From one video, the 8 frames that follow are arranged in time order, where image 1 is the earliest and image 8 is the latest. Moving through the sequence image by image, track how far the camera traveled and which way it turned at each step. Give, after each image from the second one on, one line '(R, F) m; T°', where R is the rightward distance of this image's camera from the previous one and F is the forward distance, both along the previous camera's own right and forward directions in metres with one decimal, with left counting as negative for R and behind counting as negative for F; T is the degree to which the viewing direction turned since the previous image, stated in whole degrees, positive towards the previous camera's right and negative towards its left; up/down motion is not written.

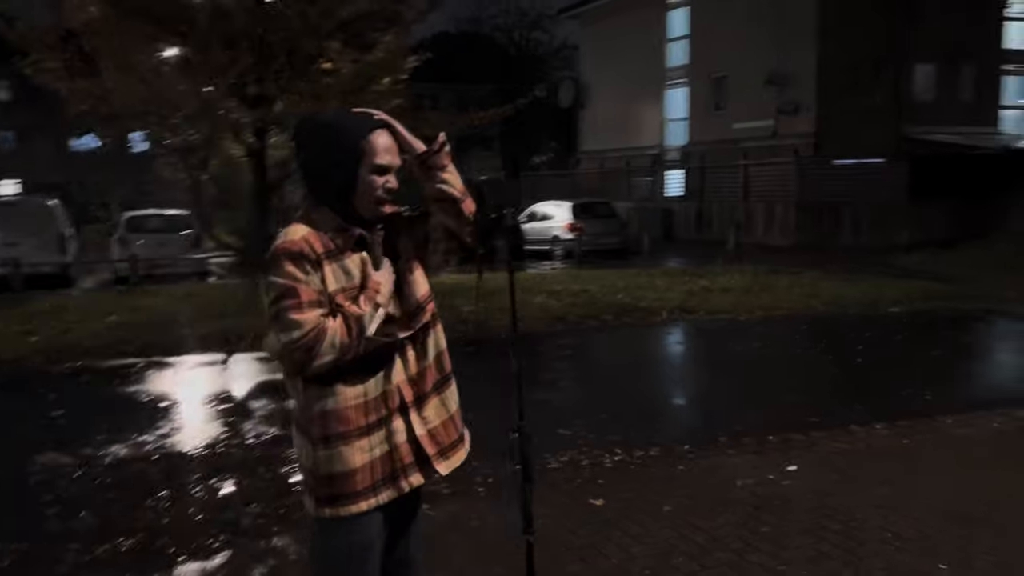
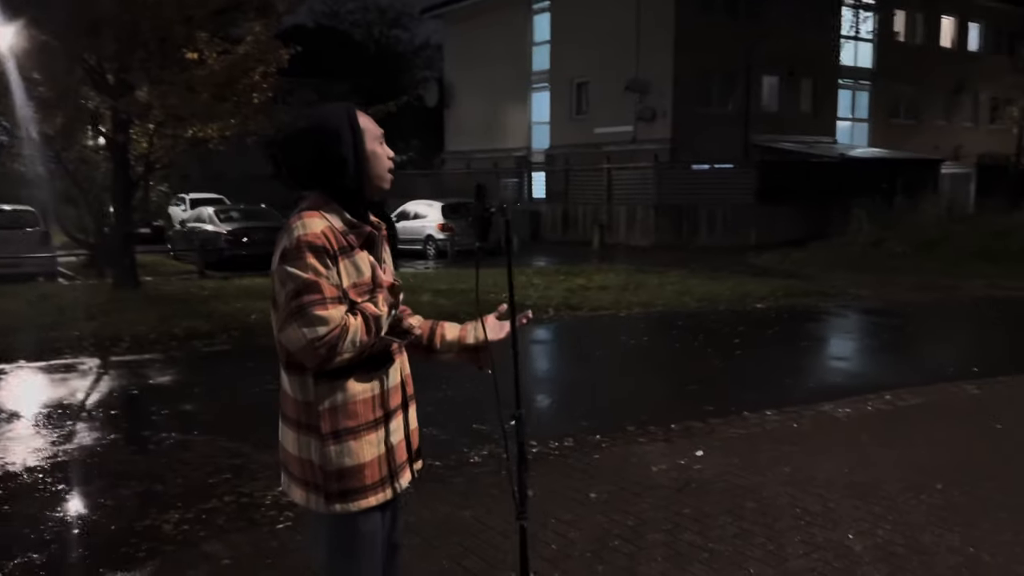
(-0.4, 0.0) m; +9°
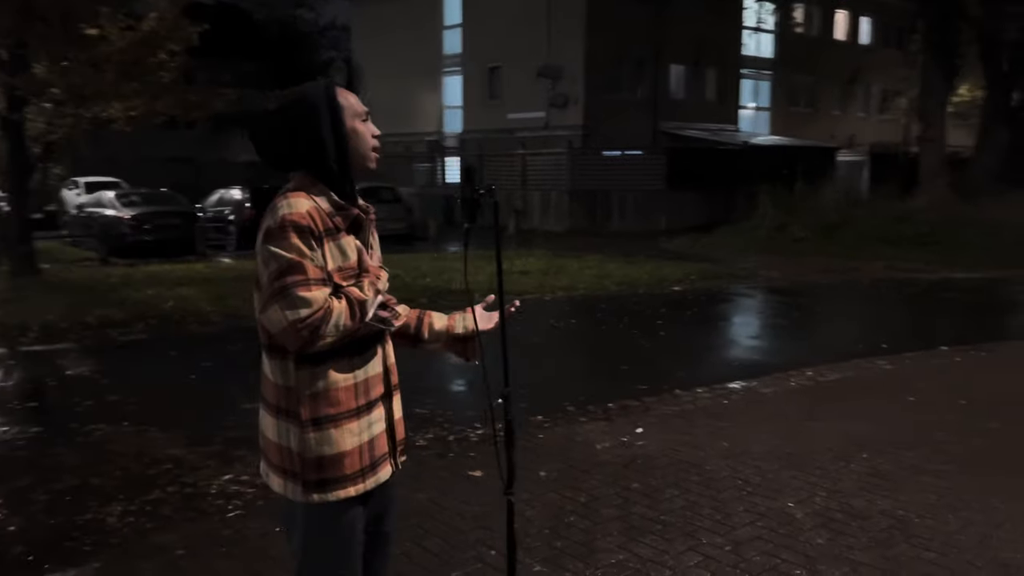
(-0.2, 0.0) m; +6°
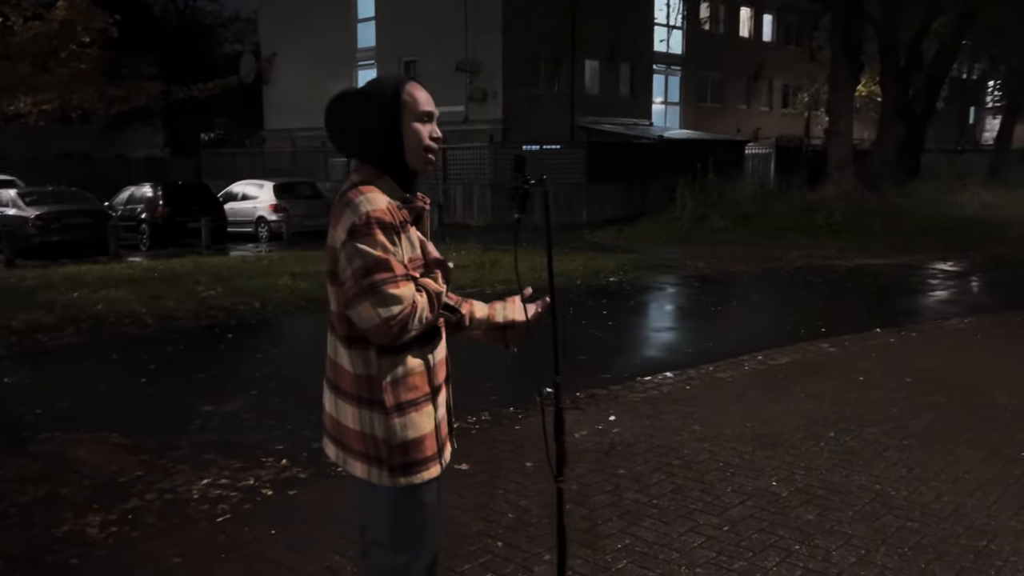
(-0.4, 0.0) m; +6°
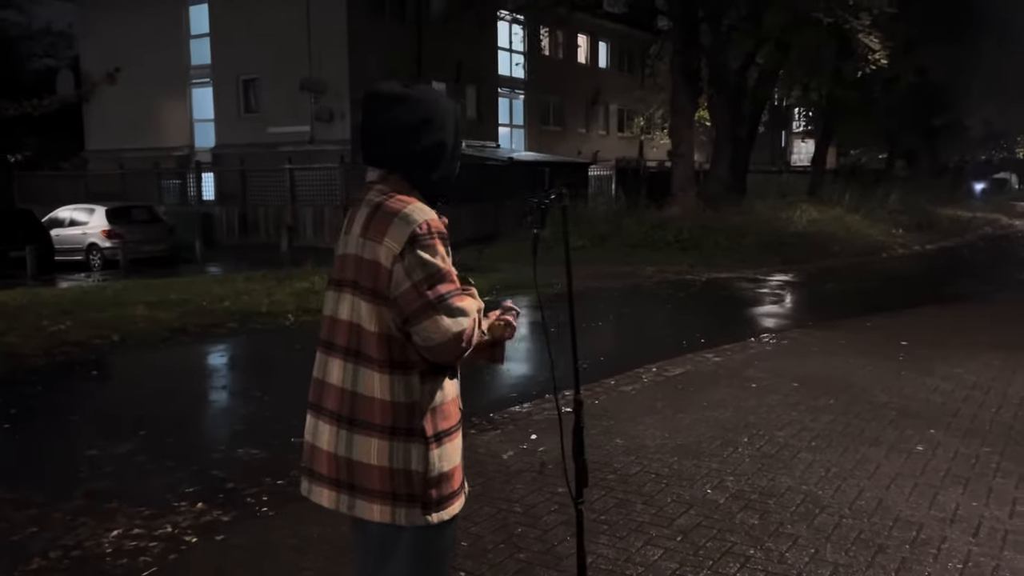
(-0.5, +0.1) m; +11°
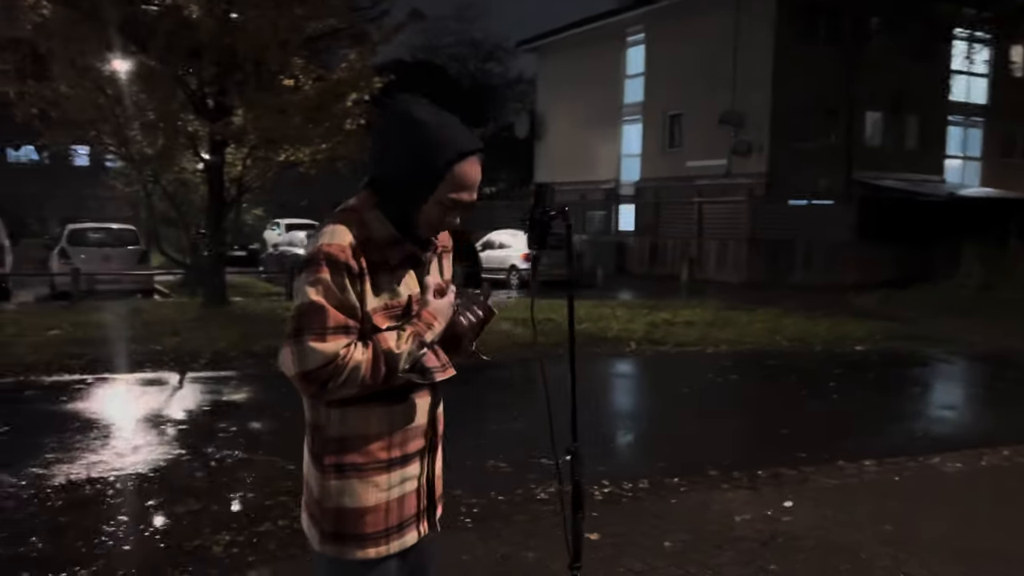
(+1.0, +0.5) m; -29°
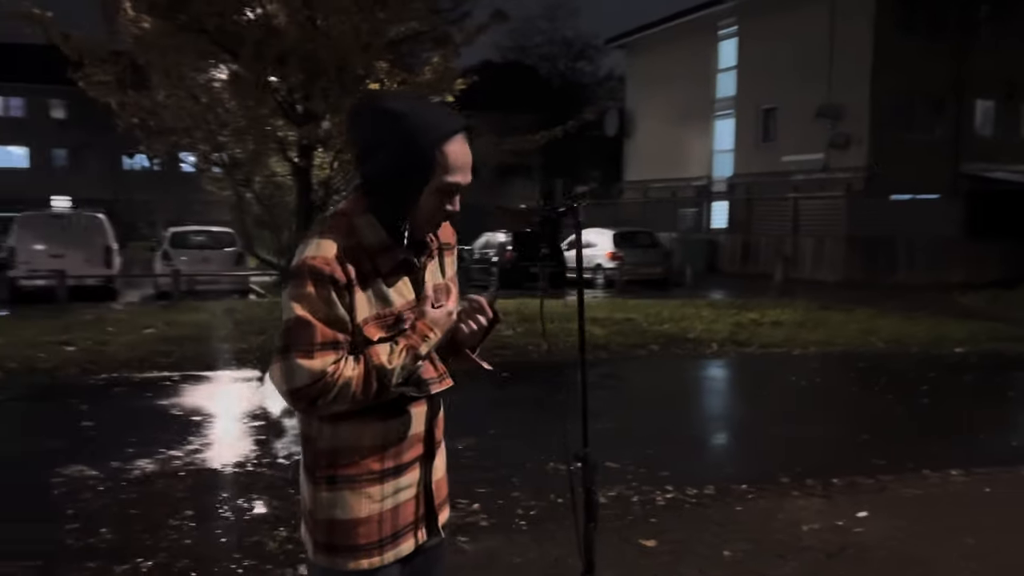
(+0.2, +0.1) m; -6°
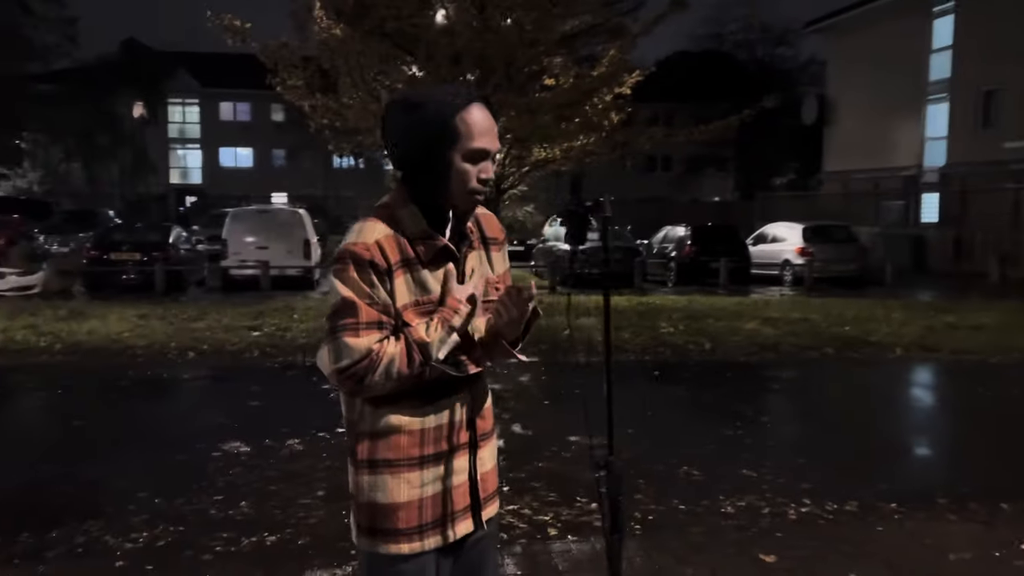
(+0.4, +0.1) m; -13°
